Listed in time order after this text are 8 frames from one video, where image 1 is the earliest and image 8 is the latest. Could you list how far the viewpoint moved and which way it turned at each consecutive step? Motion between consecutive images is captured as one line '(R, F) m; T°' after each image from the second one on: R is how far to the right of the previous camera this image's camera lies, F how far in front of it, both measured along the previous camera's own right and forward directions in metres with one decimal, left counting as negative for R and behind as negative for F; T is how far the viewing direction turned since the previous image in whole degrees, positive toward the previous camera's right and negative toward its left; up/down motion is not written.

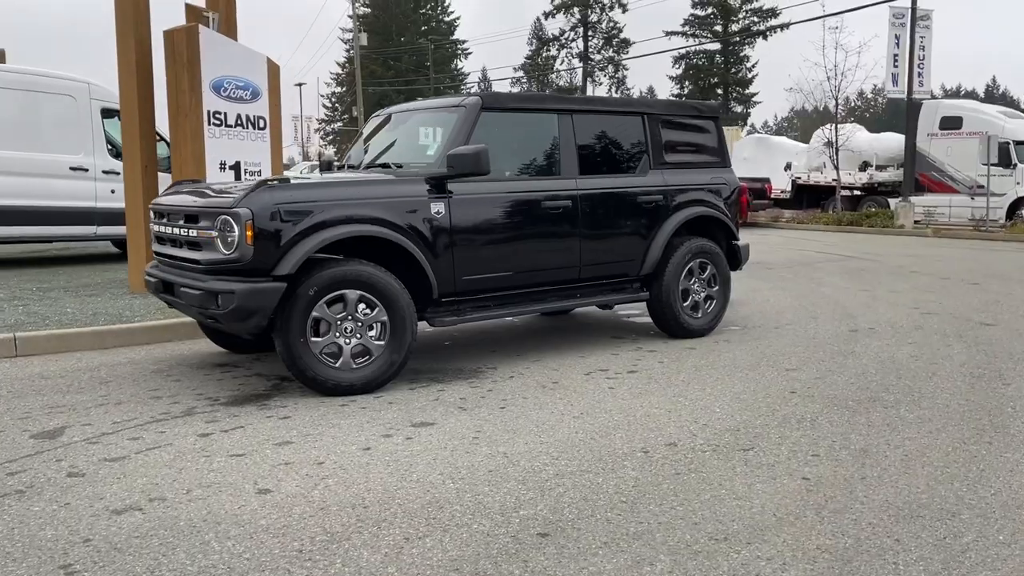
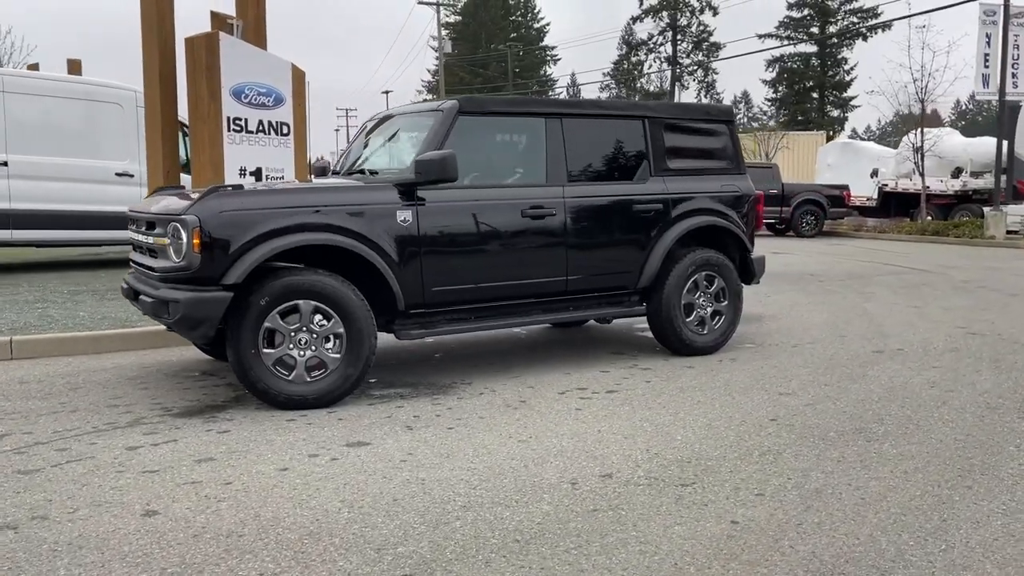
(+0.8, +0.3) m; -6°
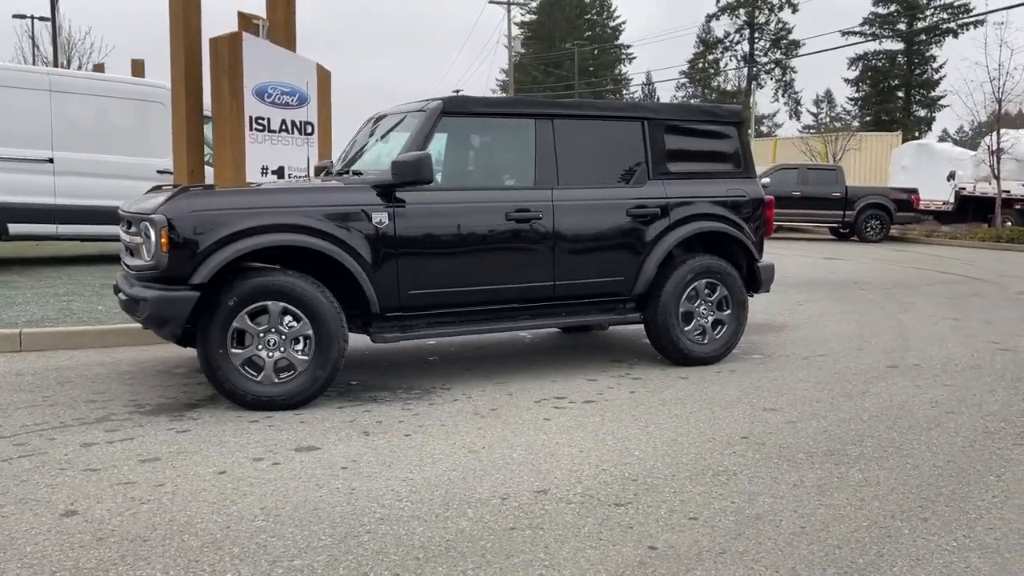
(+0.6, +0.1) m; -5°
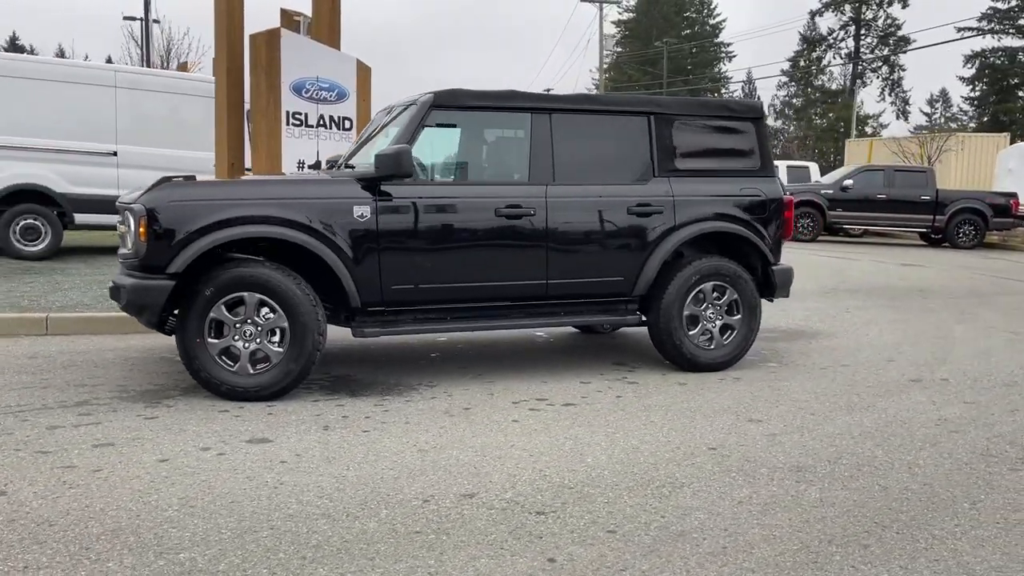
(+0.7, +0.2) m; -6°
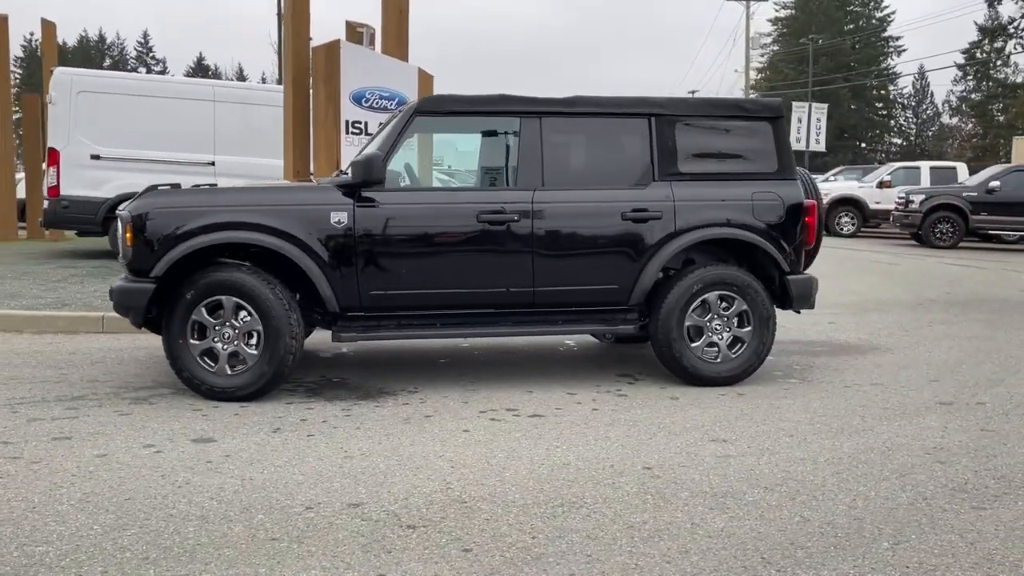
(+1.1, +0.2) m; -10°
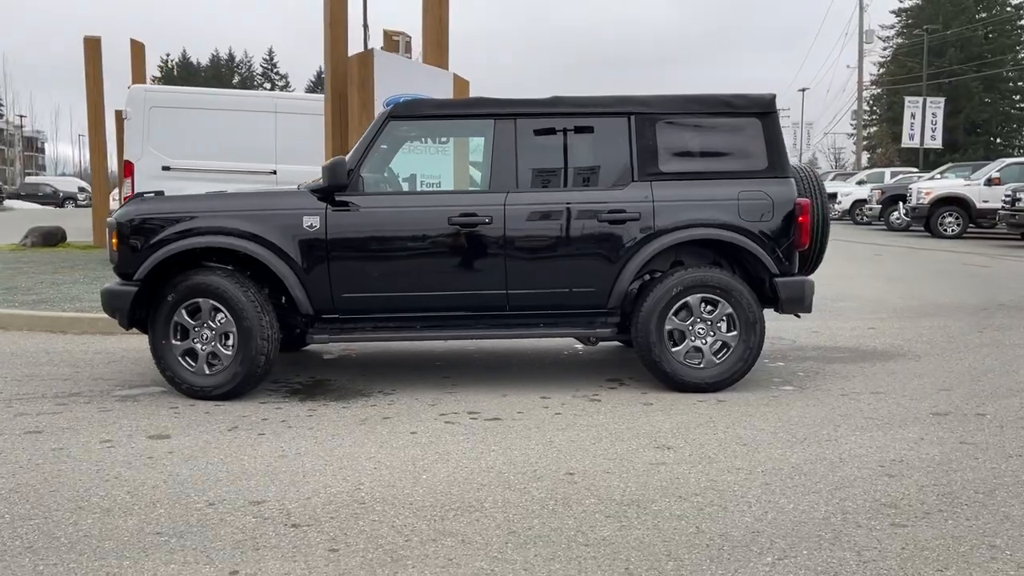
(+0.9, +0.1) m; -7°
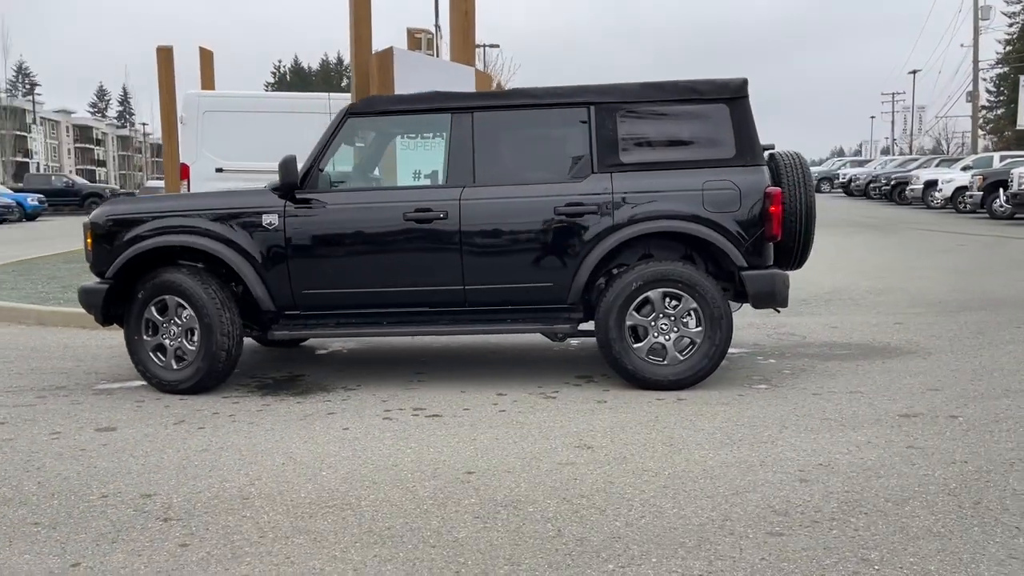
(+1.0, +0.1) m; -7°
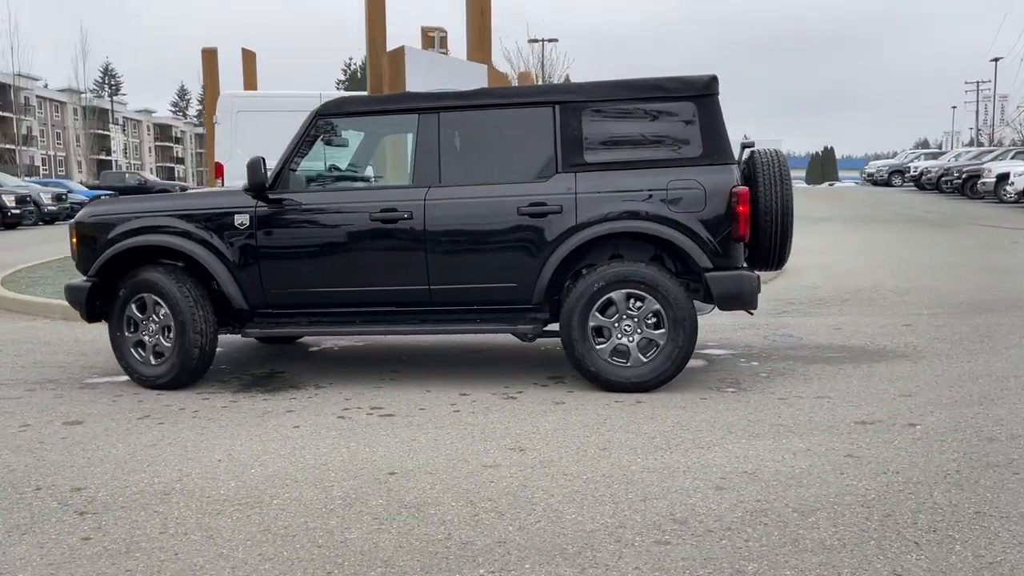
(+0.7, 0.0) m; -4°
